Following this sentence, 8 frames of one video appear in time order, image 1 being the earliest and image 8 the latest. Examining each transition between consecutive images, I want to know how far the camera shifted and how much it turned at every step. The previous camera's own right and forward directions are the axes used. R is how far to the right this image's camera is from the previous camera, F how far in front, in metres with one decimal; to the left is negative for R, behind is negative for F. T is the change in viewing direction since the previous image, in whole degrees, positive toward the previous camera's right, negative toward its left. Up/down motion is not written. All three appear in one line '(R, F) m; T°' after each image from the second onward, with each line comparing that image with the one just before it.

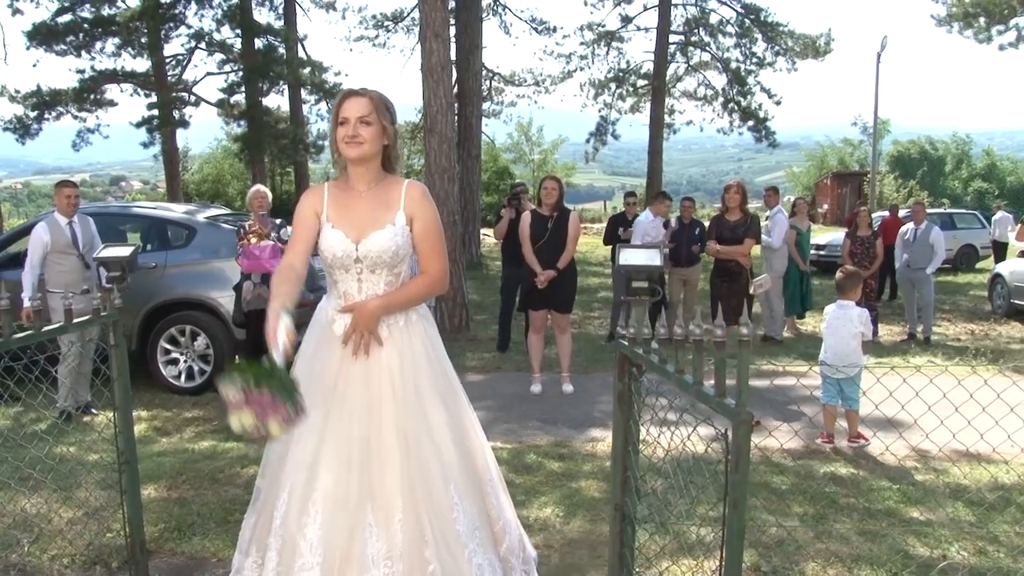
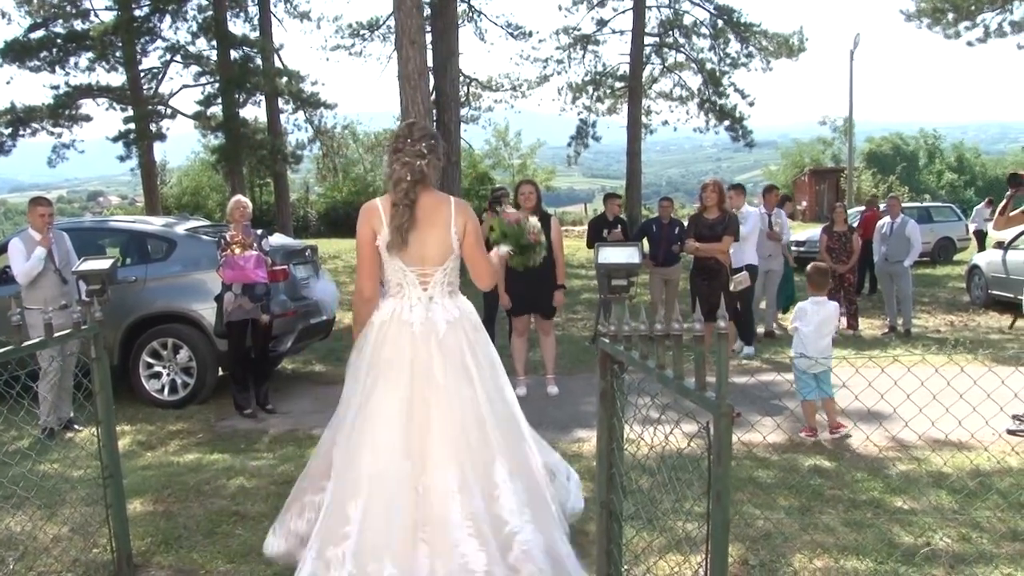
(0.0, 0.0) m; +1°
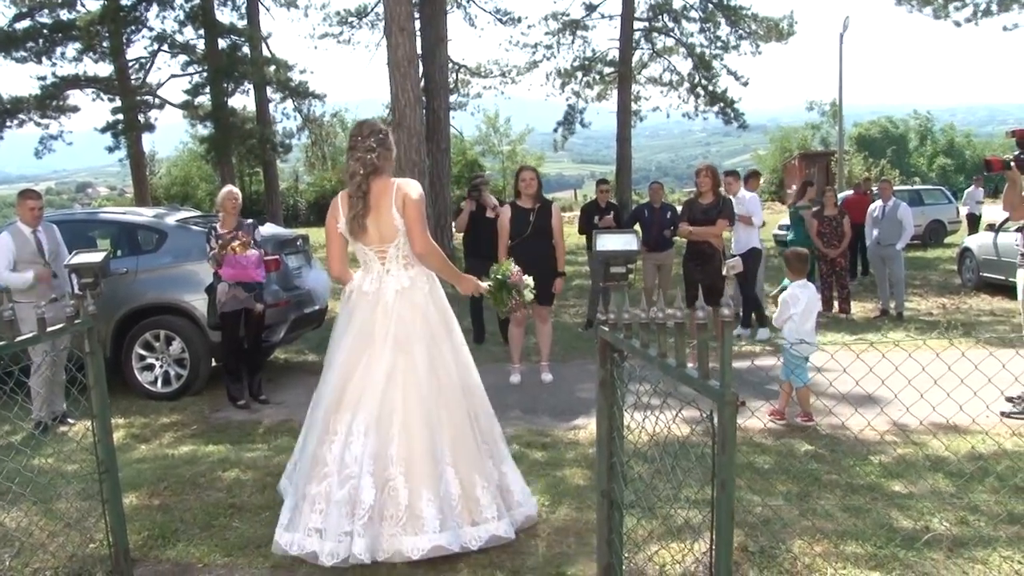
(0.0, 0.0) m; 0°
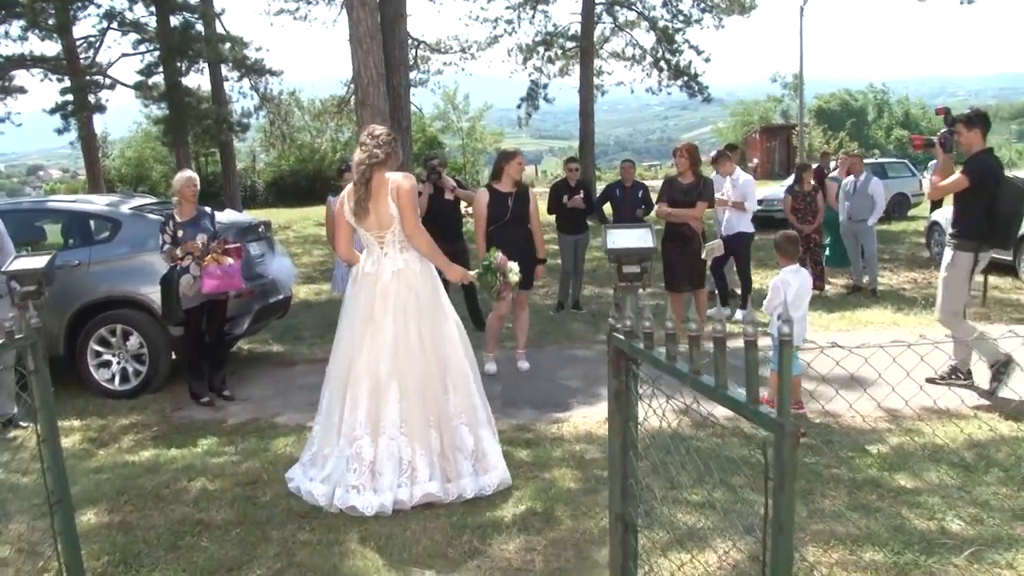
(-0.1, +0.3) m; +2°
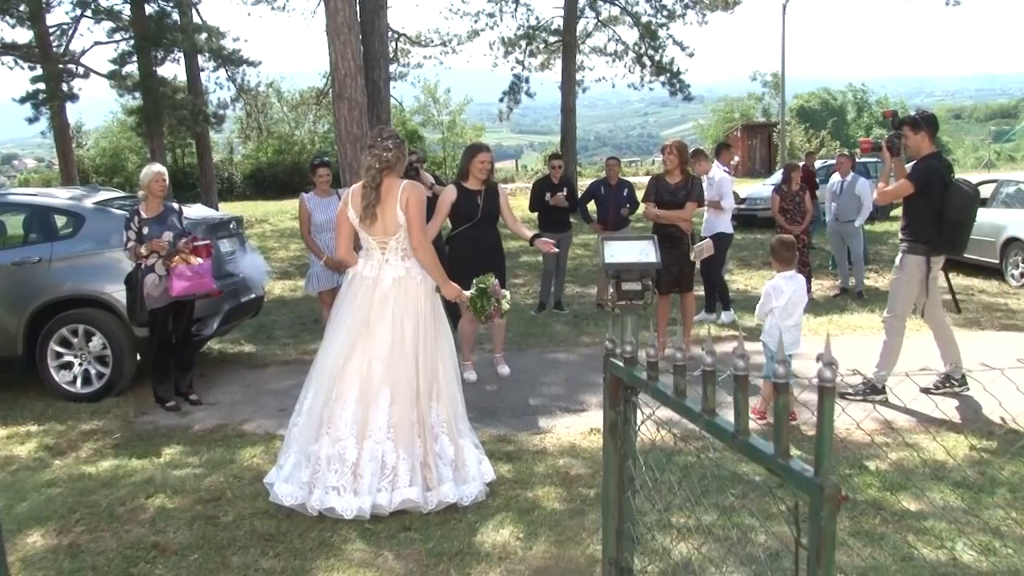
(0.0, +0.3) m; +1°
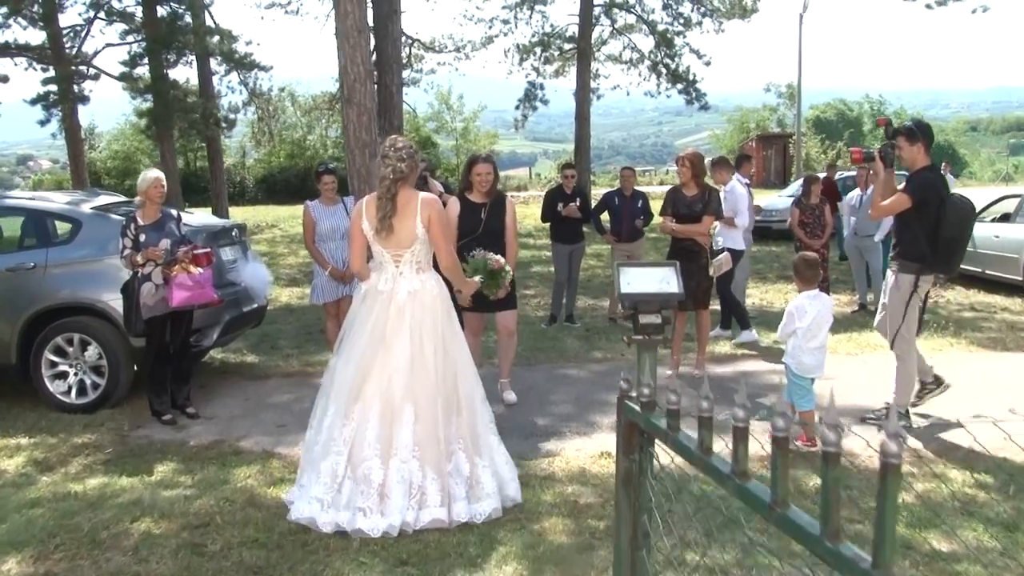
(0.0, +0.2) m; -1°
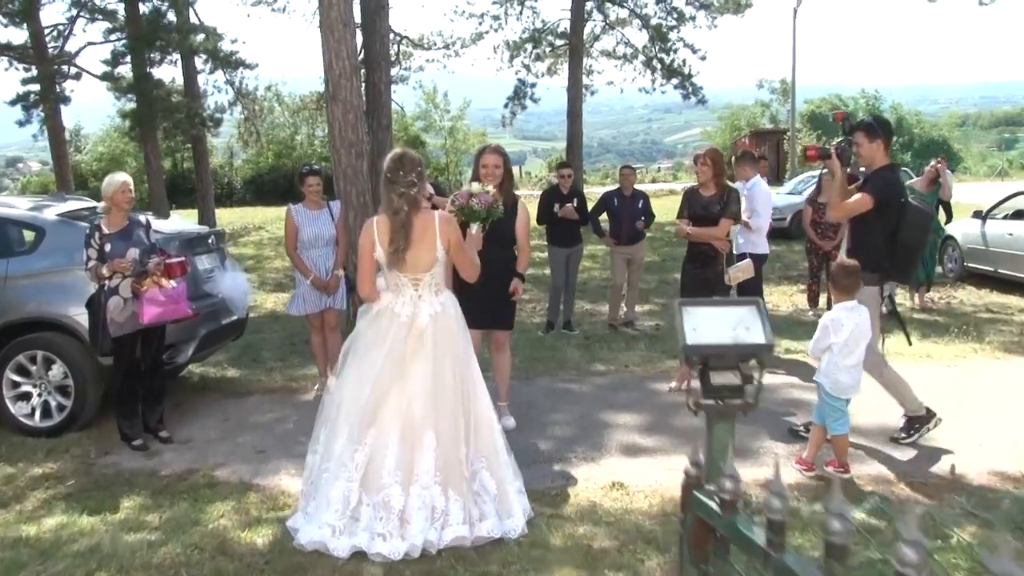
(0.0, +0.5) m; 0°
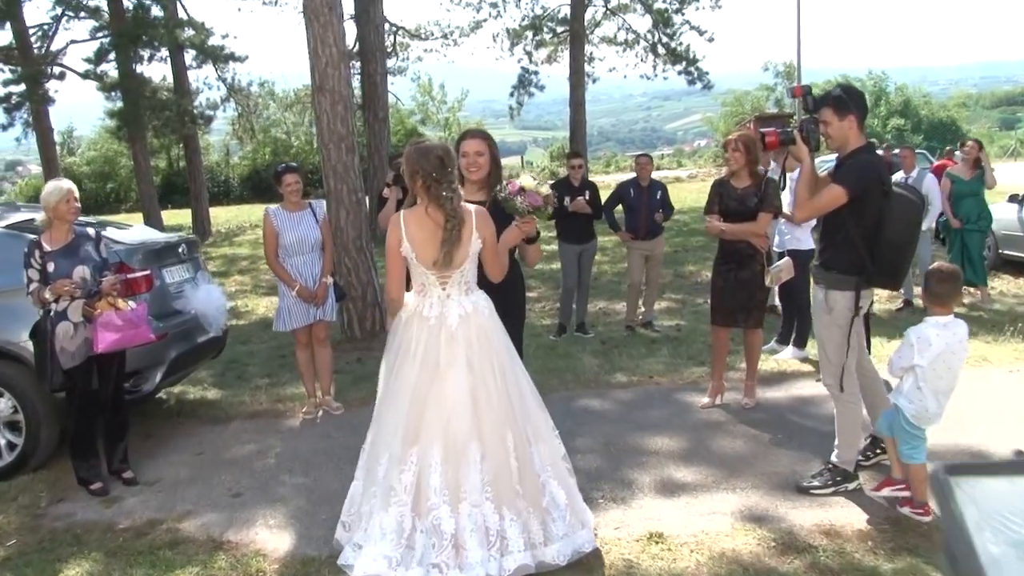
(0.0, +0.7) m; 0°
